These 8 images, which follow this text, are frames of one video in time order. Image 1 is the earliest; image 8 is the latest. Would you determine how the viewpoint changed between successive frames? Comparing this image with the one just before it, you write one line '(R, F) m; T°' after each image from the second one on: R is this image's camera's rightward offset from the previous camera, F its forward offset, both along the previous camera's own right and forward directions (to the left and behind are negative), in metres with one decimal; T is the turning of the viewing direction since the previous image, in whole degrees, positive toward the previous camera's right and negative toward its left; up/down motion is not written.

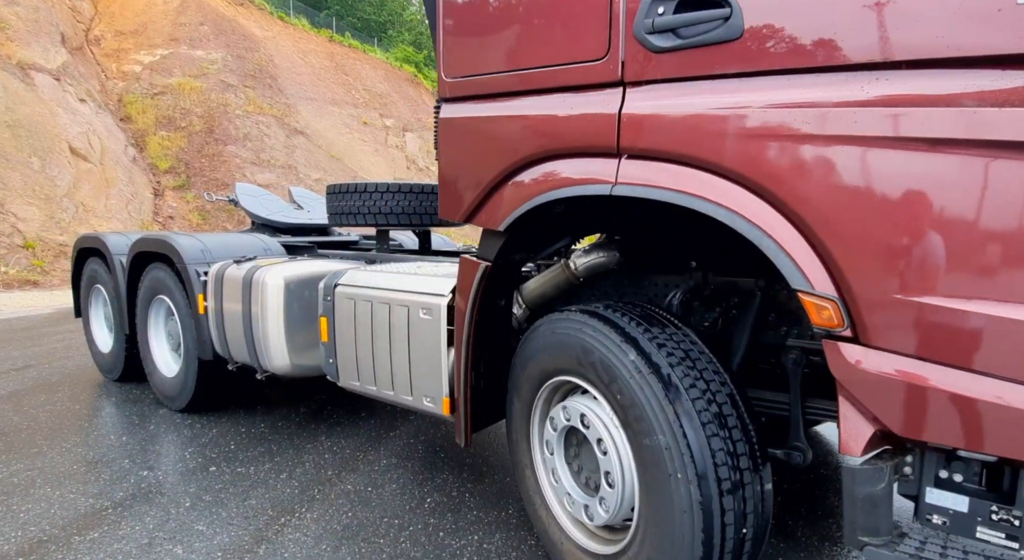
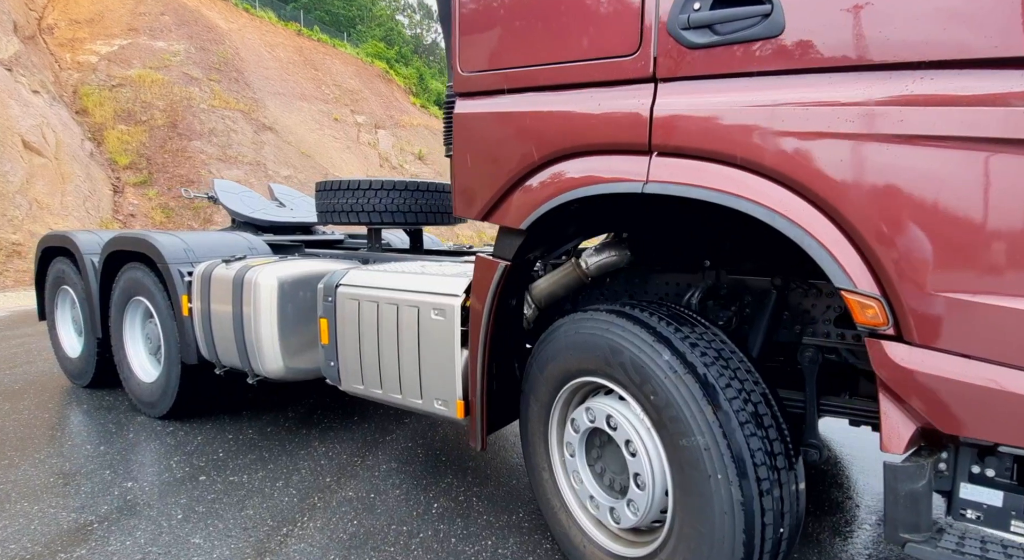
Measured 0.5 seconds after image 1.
(-0.2, +0.1) m; +3°
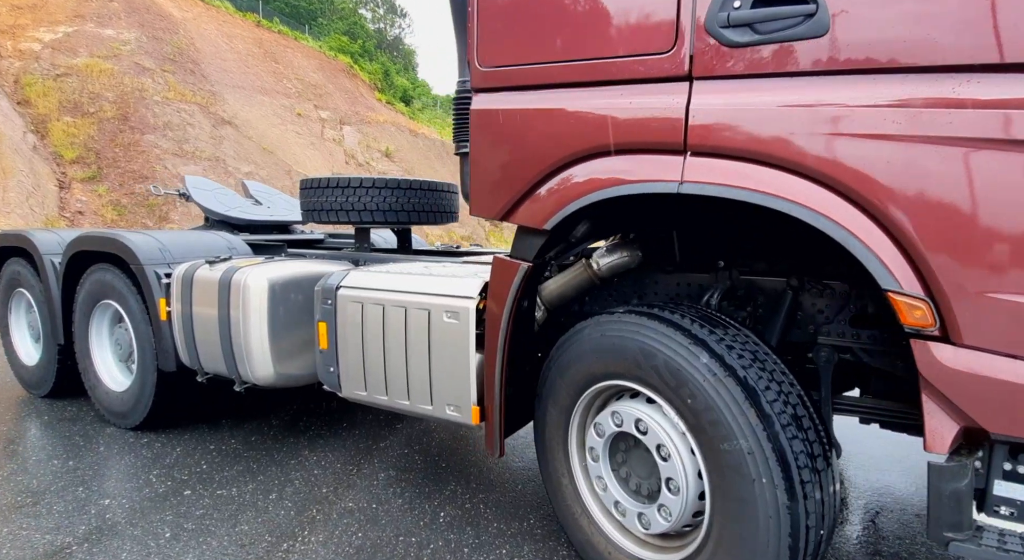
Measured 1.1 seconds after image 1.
(-0.2, +0.1) m; +4°
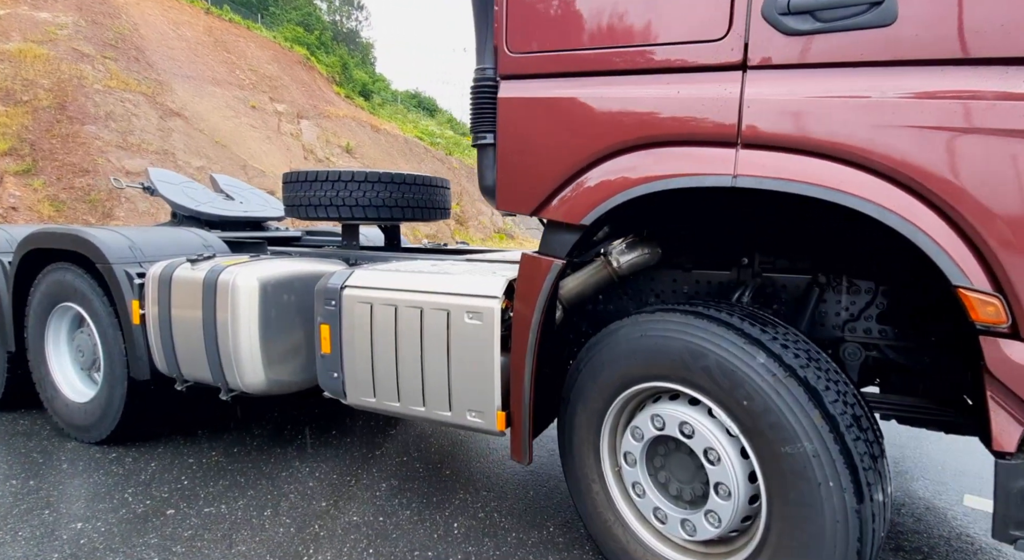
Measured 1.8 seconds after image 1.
(-0.3, +0.1) m; +5°
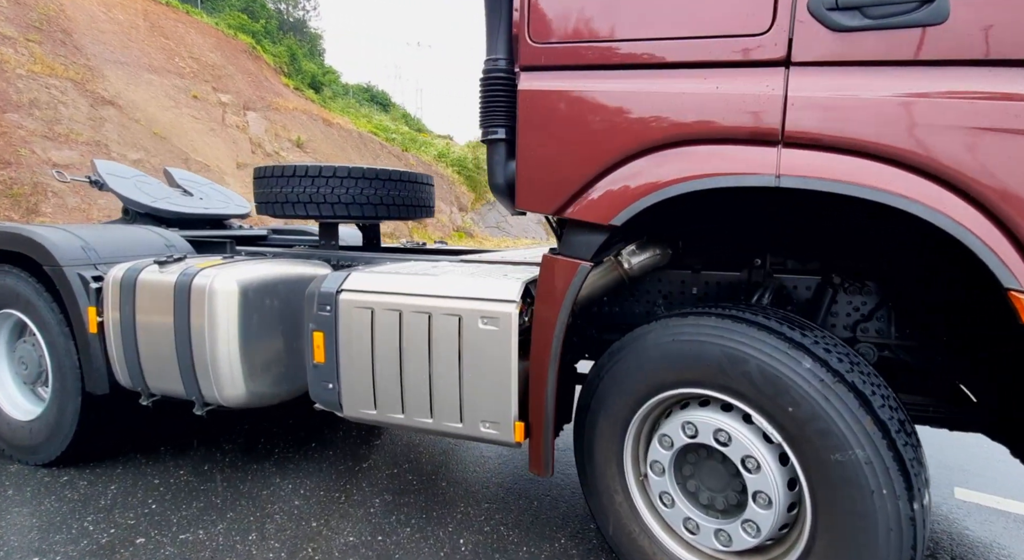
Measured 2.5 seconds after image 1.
(-0.3, +0.1) m; +5°
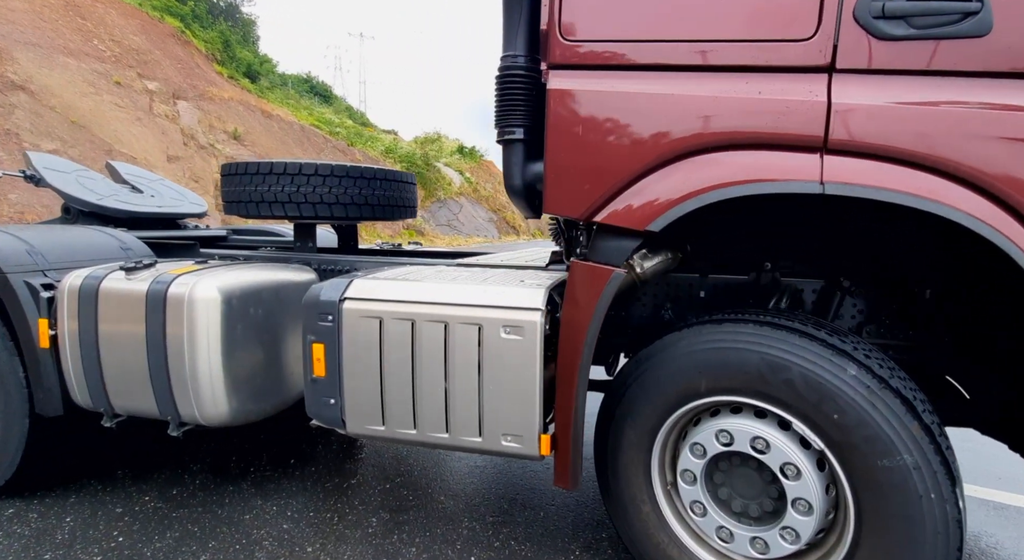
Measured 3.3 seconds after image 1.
(-0.3, +0.1) m; +6°
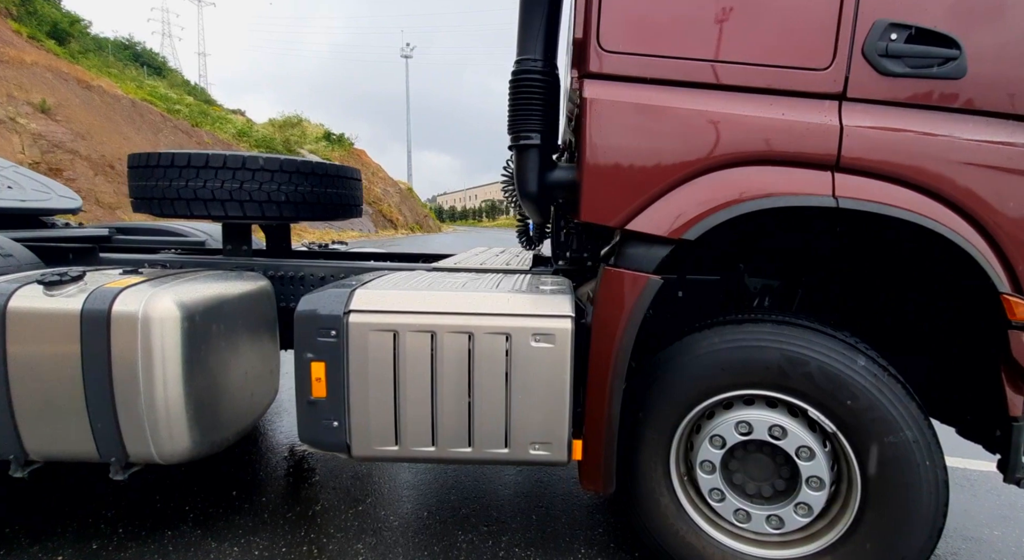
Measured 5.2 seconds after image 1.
(-0.6, +0.1) m; +15°
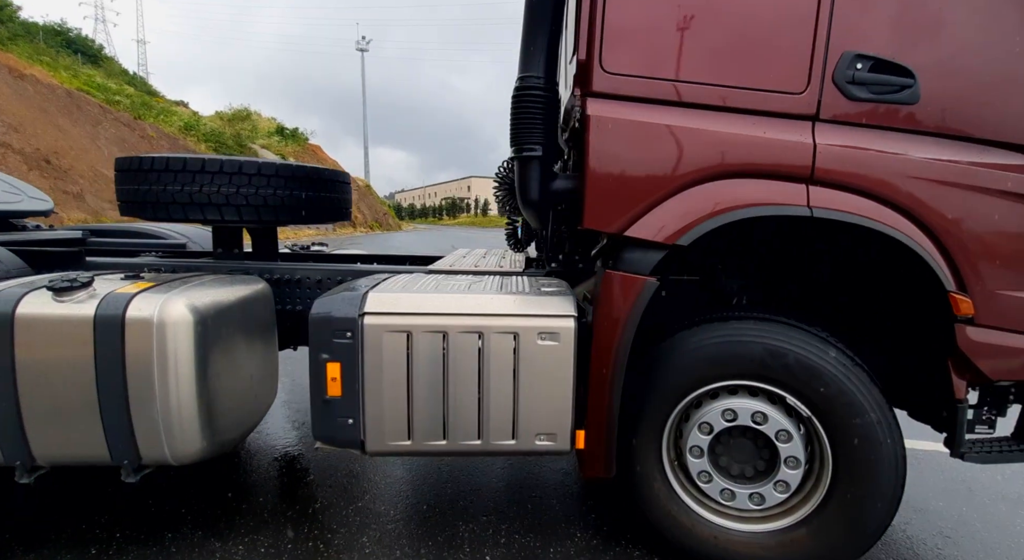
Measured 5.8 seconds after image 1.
(-0.2, -0.1) m; +5°
